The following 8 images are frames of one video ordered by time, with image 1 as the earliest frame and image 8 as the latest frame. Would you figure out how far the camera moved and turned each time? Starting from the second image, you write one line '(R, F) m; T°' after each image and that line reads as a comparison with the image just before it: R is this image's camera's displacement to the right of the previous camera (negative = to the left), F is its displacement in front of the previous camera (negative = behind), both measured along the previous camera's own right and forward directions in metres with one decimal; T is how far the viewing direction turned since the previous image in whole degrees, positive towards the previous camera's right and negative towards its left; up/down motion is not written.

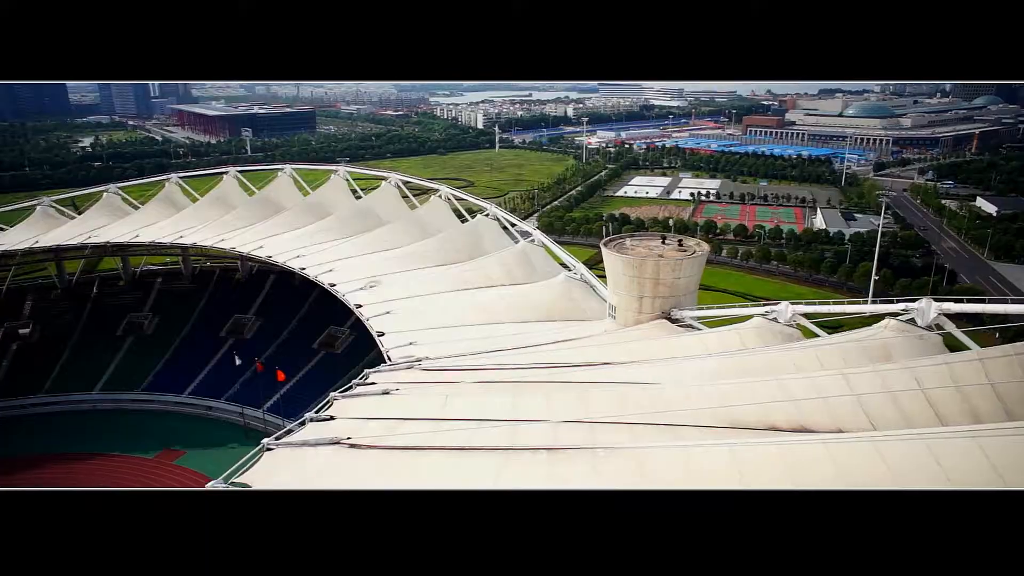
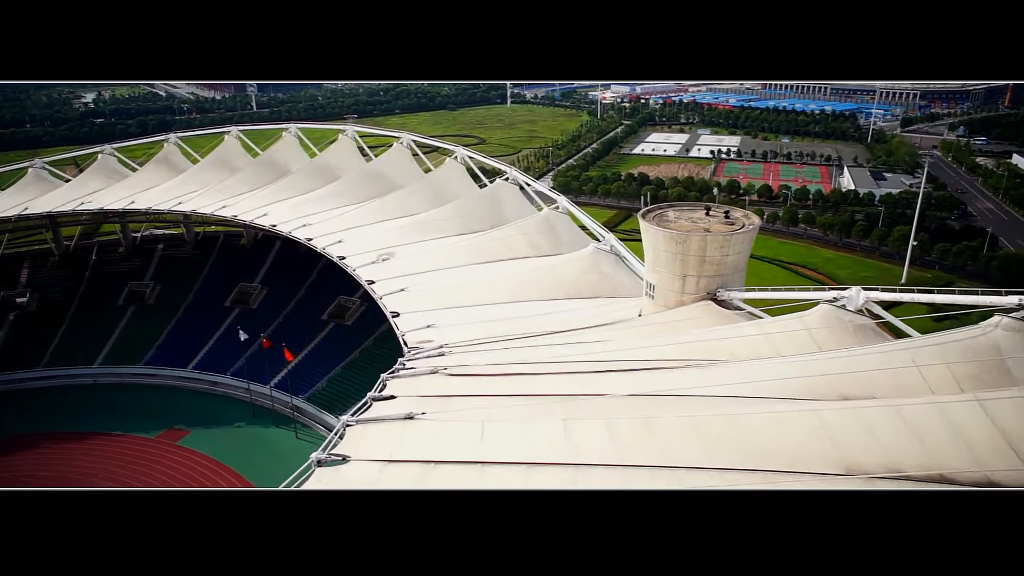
(-0.3, +1.4) m; -1°
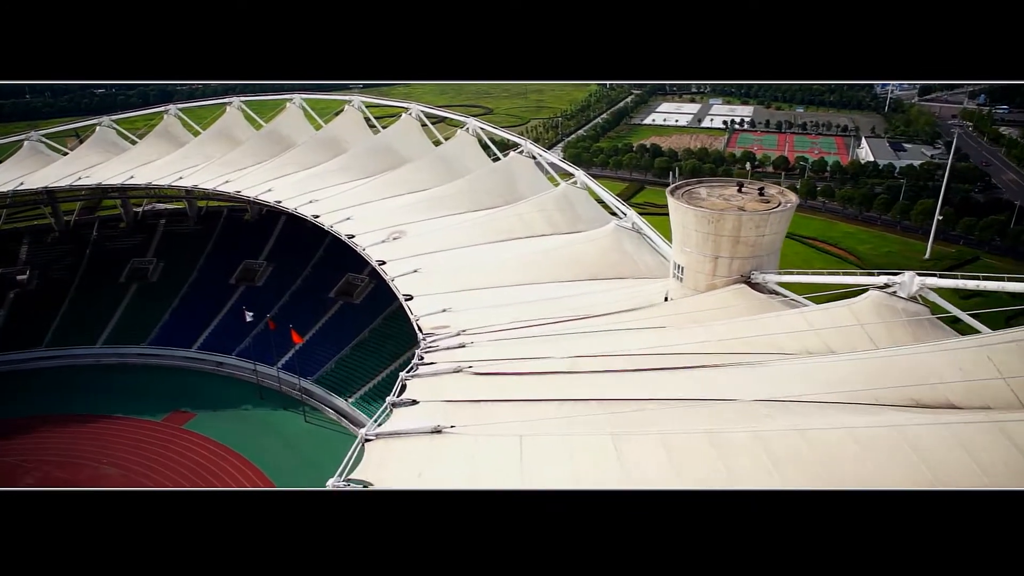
(-0.3, +0.7) m; 0°
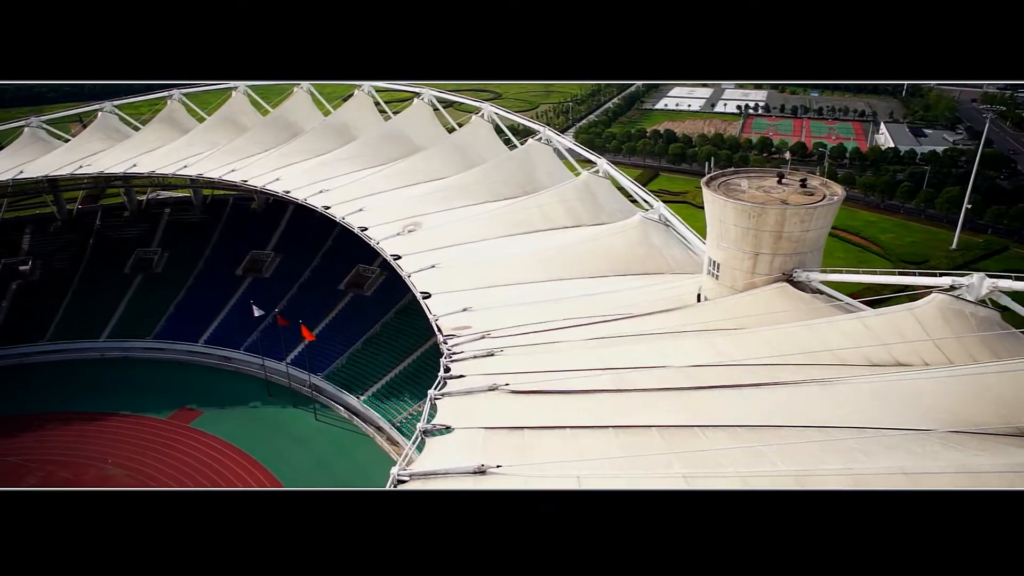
(-0.3, +0.7) m; 0°
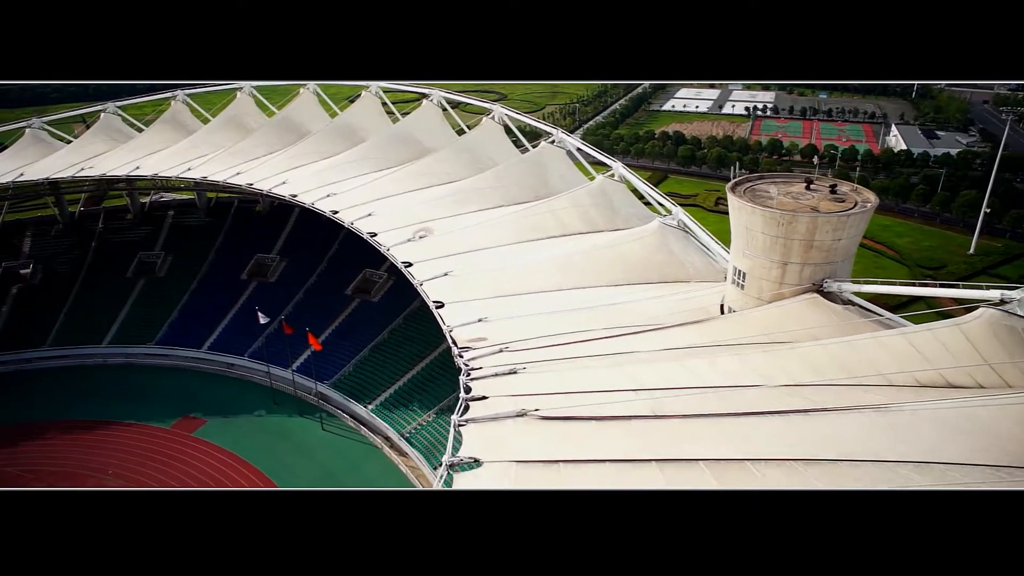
(-0.2, +0.5) m; 0°
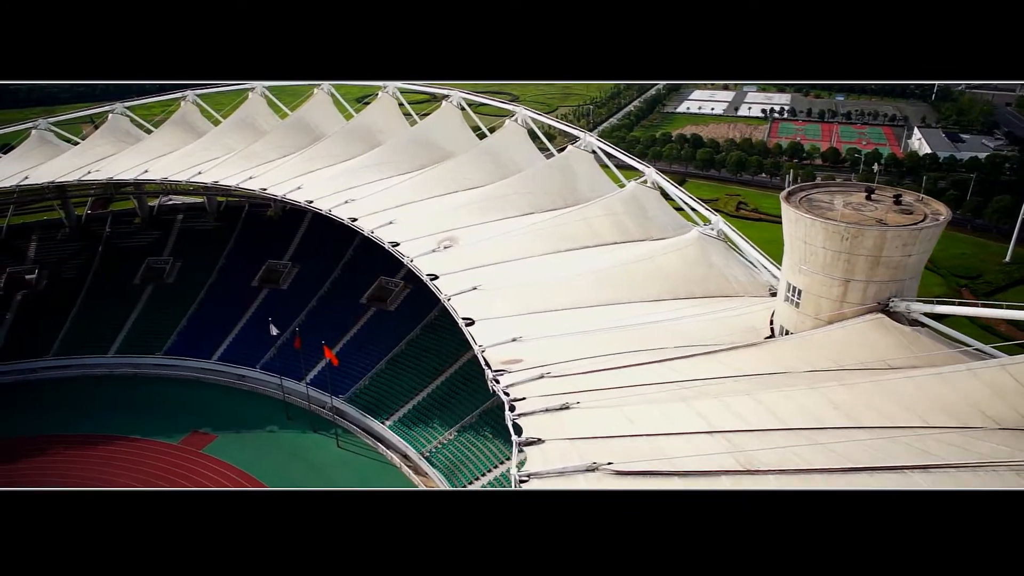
(-0.4, +0.8) m; 0°
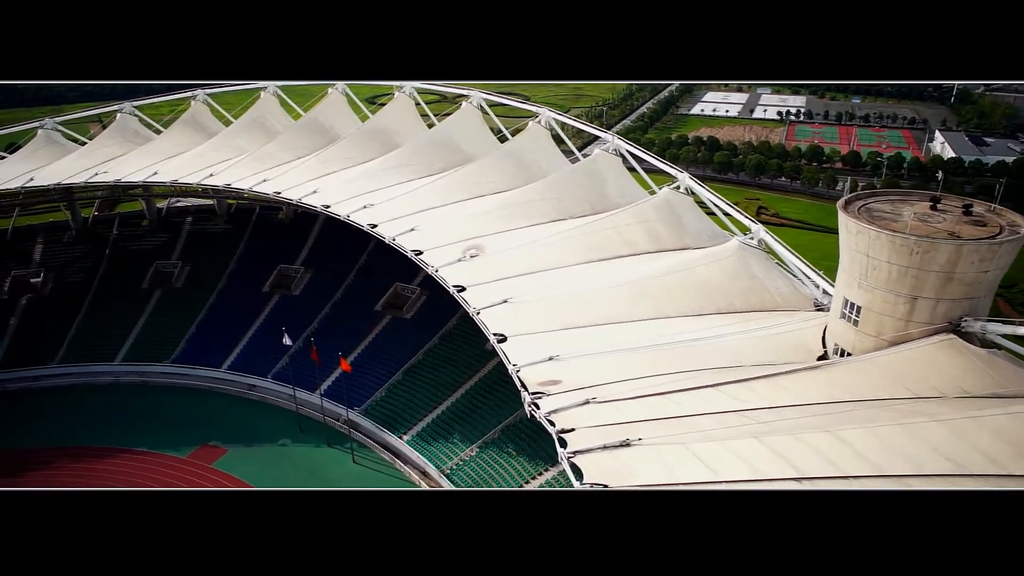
(-0.4, +0.7) m; 0°
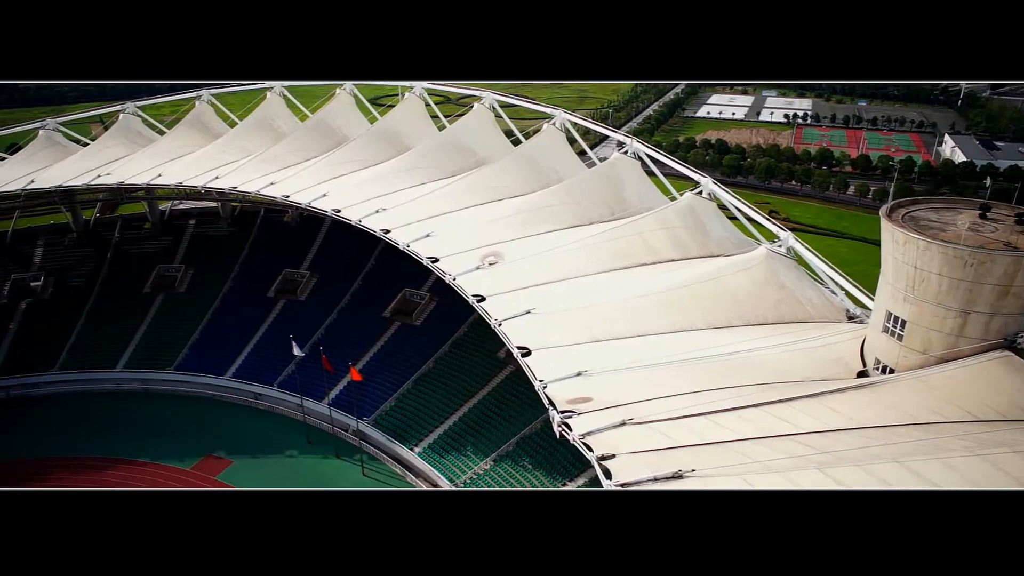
(-0.4, +0.5) m; 0°
